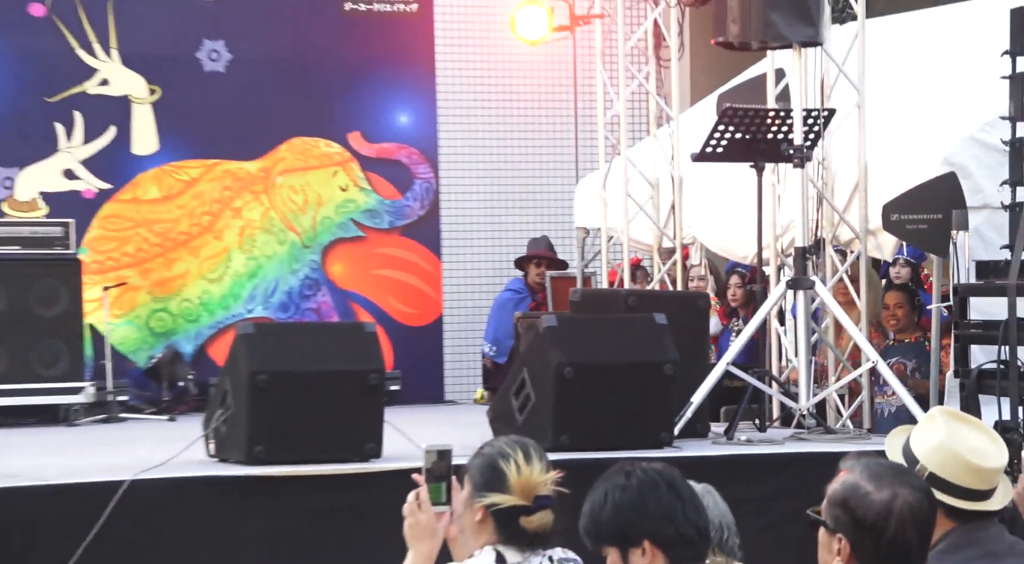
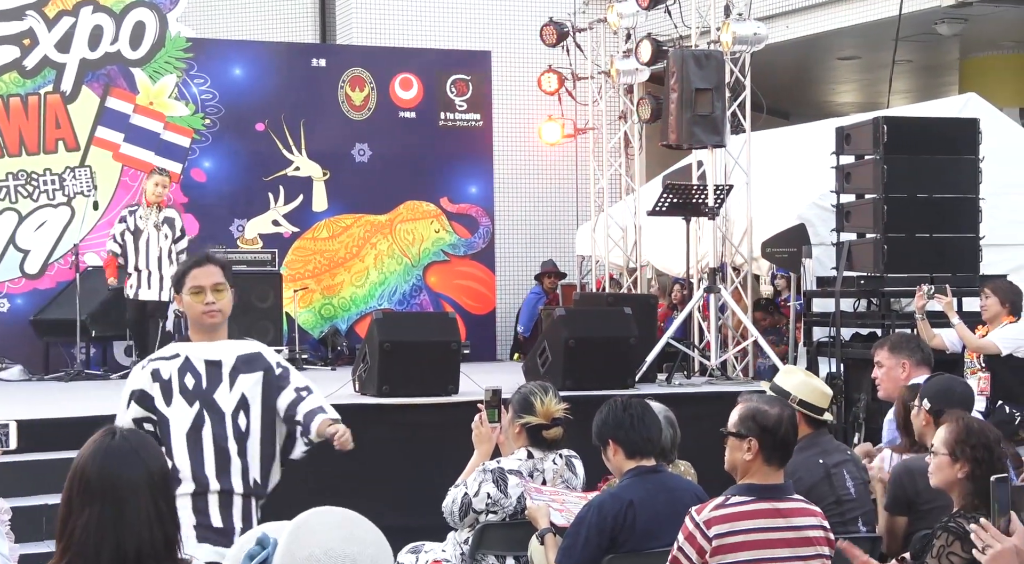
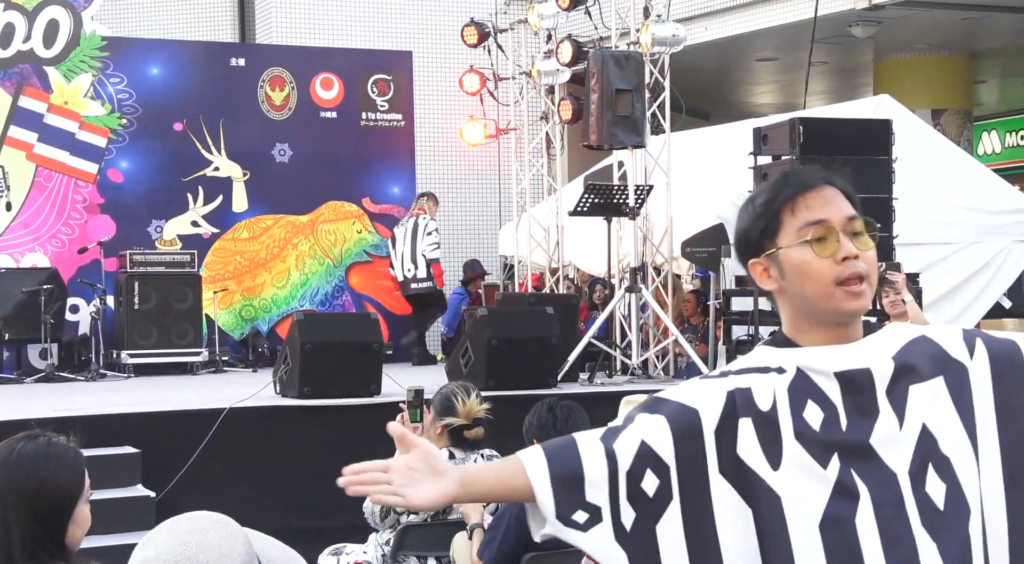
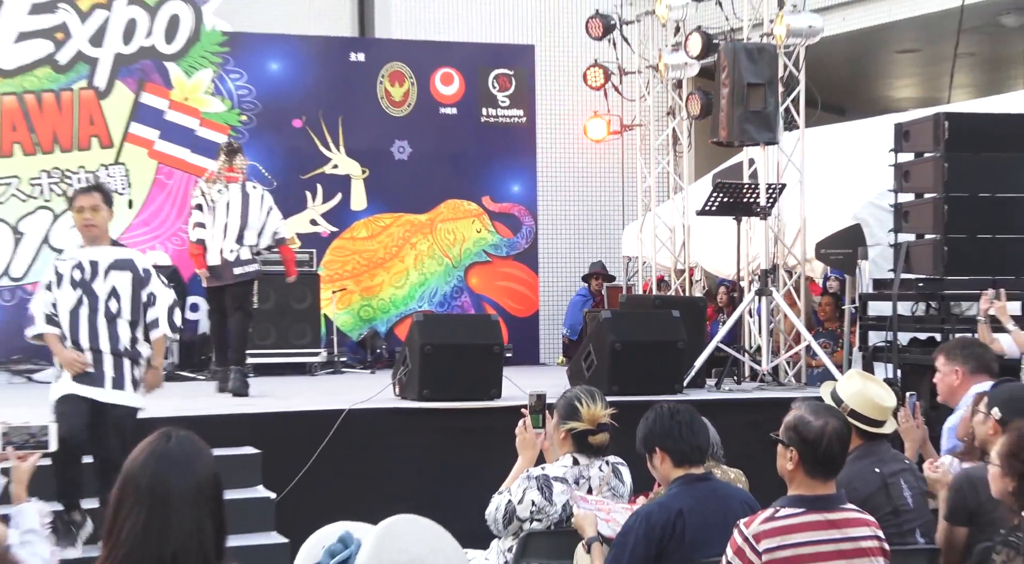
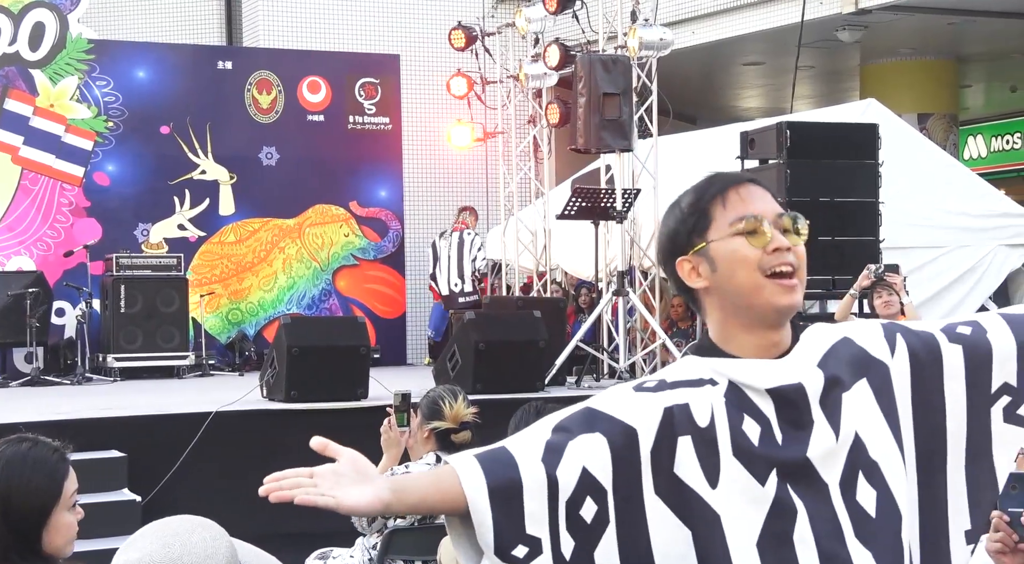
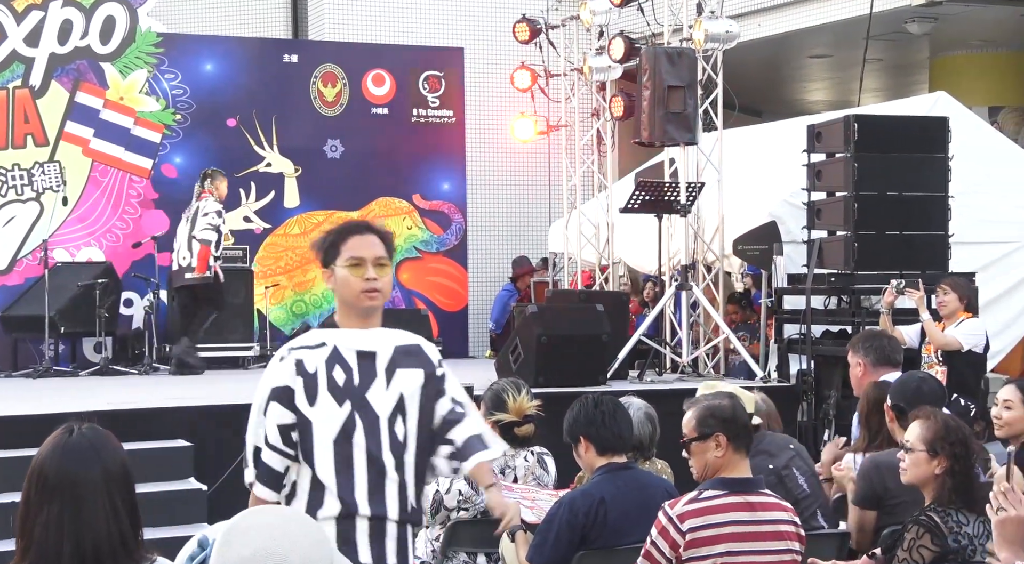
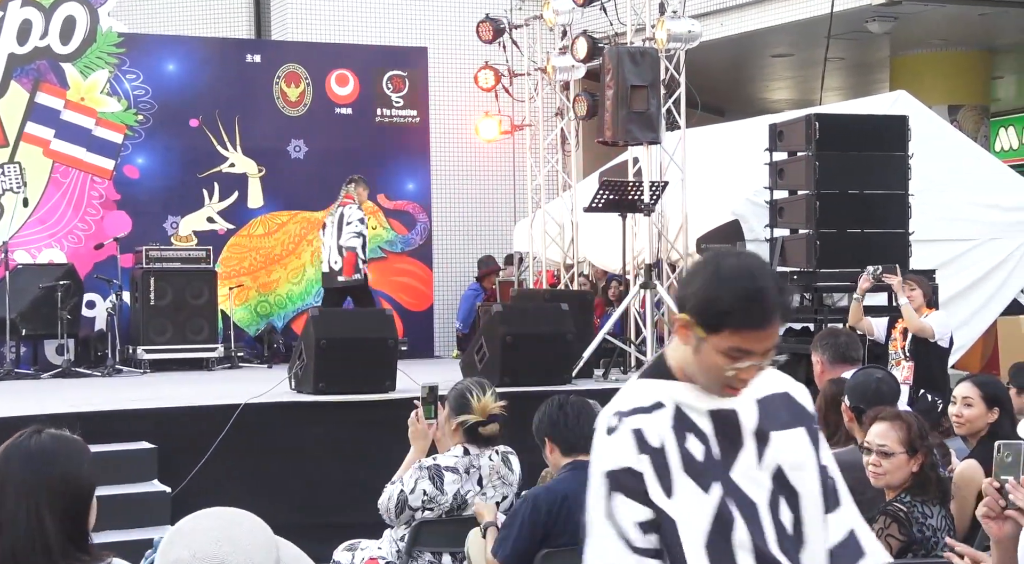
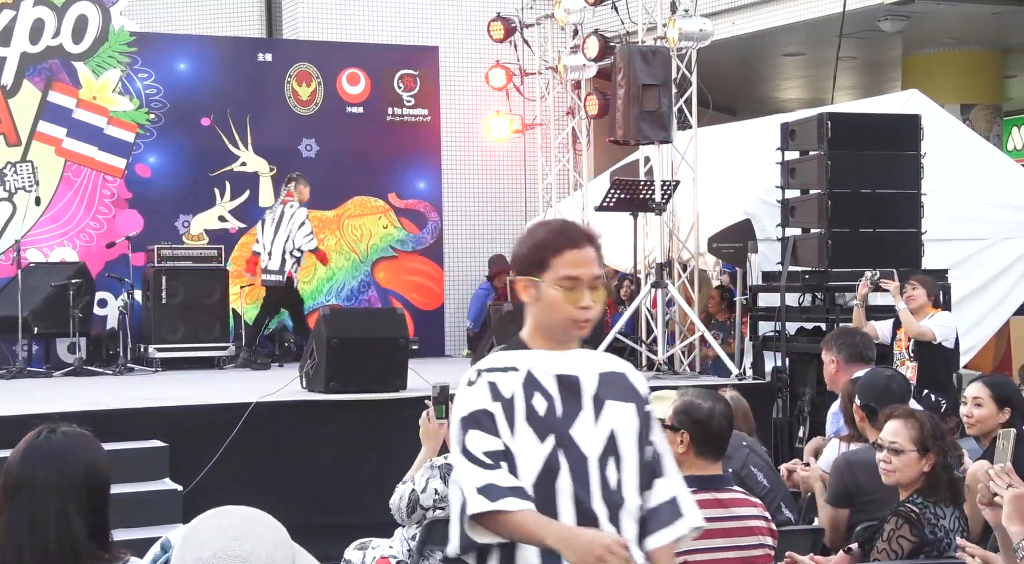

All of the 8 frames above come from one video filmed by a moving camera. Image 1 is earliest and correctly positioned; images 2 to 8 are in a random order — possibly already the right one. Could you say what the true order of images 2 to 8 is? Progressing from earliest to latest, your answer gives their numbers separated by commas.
4, 2, 6, 8, 7, 3, 5
